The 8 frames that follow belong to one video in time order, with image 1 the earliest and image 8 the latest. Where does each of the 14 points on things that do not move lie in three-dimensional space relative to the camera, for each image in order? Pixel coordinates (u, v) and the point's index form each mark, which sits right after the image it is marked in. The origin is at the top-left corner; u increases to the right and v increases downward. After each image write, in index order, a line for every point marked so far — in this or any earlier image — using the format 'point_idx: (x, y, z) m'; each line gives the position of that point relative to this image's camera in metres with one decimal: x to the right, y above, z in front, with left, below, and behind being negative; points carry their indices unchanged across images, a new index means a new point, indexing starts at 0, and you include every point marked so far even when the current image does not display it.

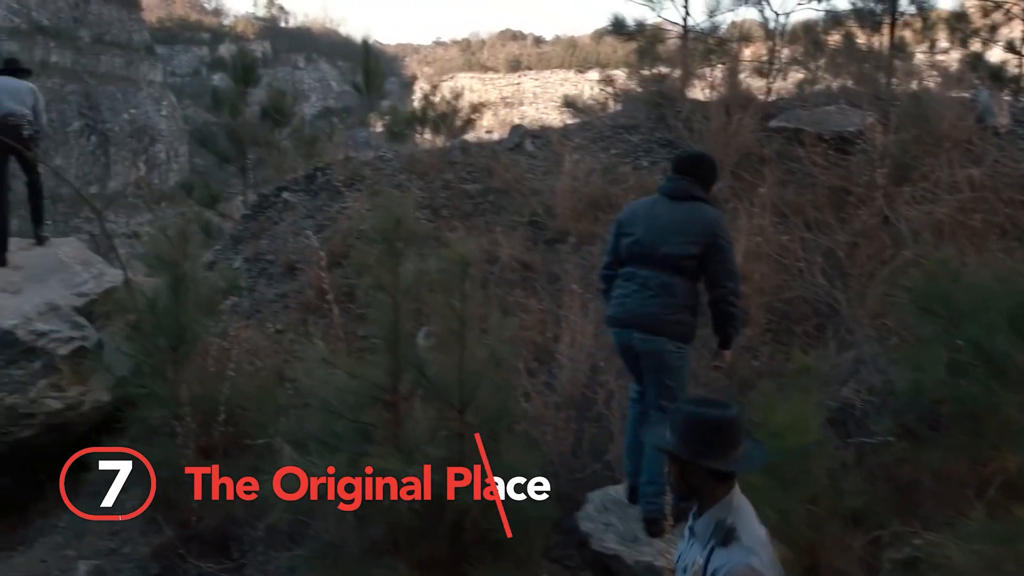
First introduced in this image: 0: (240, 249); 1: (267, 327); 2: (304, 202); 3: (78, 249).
0: (-1.8, +0.3, +6.7) m
1: (-1.4, -0.2, +5.5) m
2: (-1.4, +0.6, +6.8) m
3: (-3.3, +0.3, +7.5) m
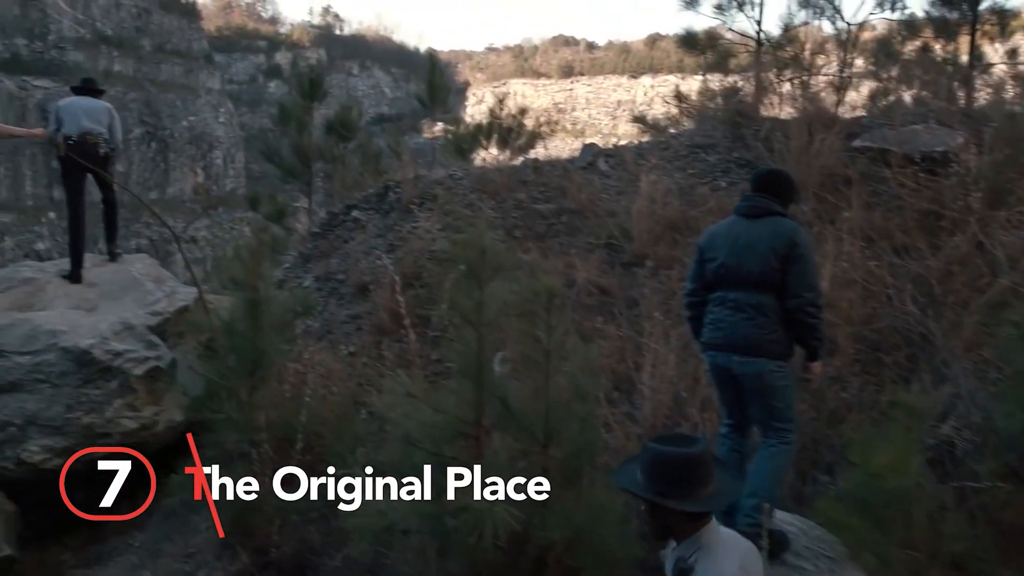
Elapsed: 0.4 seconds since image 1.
0: (-1.4, +0.1, +6.7) m
1: (-1.0, -0.3, +5.5) m
2: (-0.9, +0.4, +6.7) m
3: (-2.7, +0.2, +7.6) m
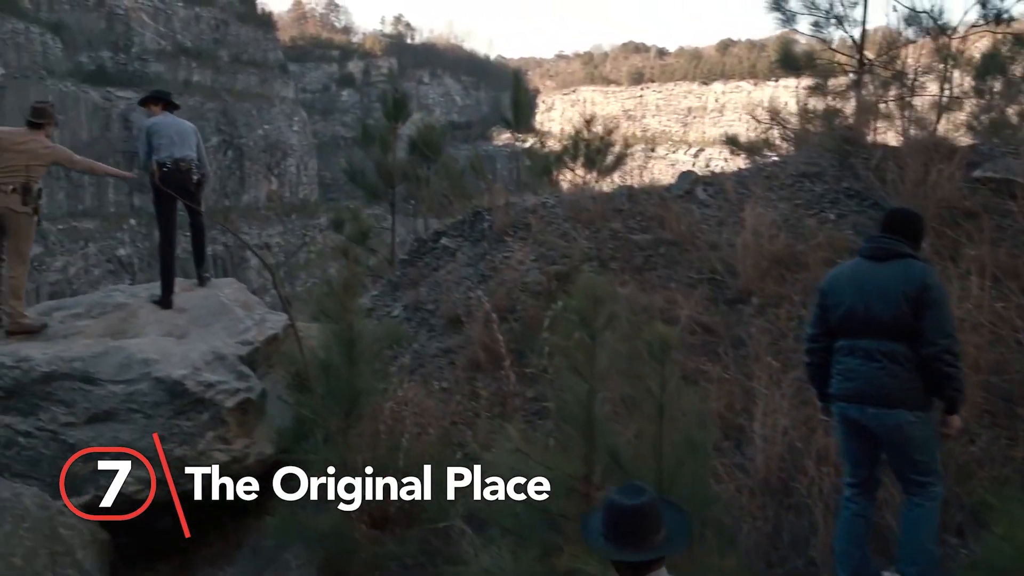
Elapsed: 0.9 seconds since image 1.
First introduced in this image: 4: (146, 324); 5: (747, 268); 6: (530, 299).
0: (-0.8, 0.0, +6.6) m
1: (-0.4, -0.5, +5.4) m
2: (-0.3, +0.3, +6.6) m
3: (-2.1, 0.0, +7.5) m
4: (-2.5, -0.2, +6.8) m
5: (+1.3, +0.1, +5.4) m
6: (+0.1, -0.1, +5.7) m
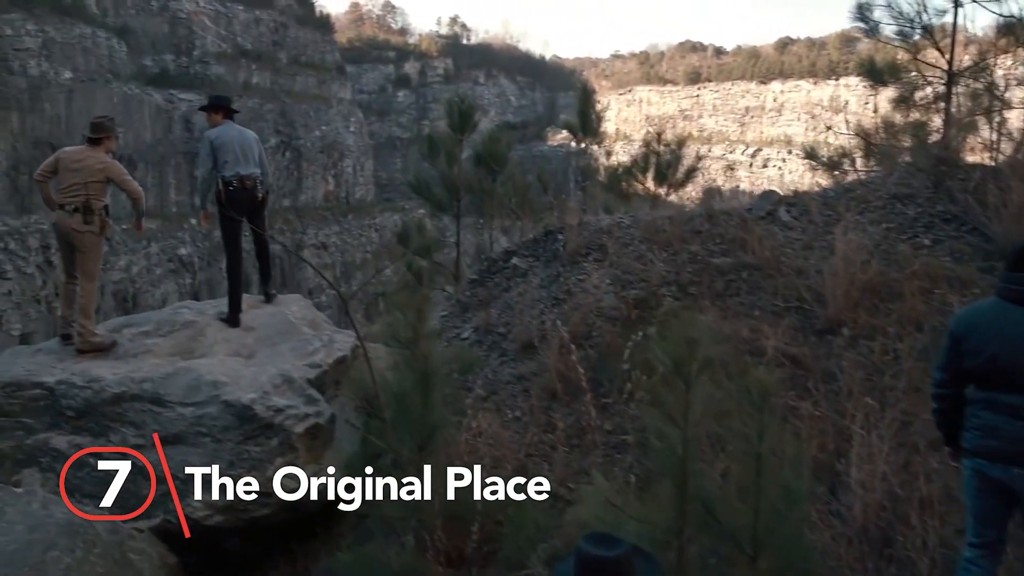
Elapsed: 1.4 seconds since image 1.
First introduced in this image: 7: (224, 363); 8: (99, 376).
0: (-0.3, -0.2, +6.5) m
1: (0.0, -0.7, +5.2) m
2: (+0.2, +0.1, +6.4) m
3: (-1.5, -0.1, +7.5) m
4: (-2.0, -0.4, +6.7) m
5: (+1.7, 0.0, +5.1) m
6: (+0.5, -0.2, +5.5) m
7: (-1.8, -0.5, +6.3) m
8: (-2.6, -0.5, +6.1) m
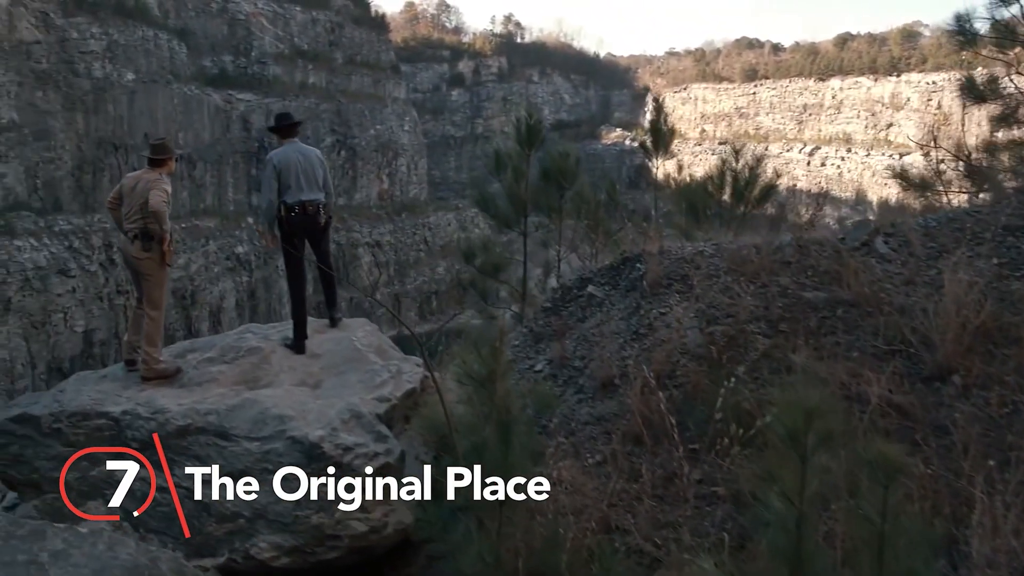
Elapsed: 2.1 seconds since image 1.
0: (+0.2, -0.4, +6.2) m
1: (+0.4, -0.9, +4.9) m
2: (+0.6, -0.1, +6.2) m
3: (-1.0, -0.3, +7.3) m
4: (-1.5, -0.6, +6.5) m
5: (+2.1, -0.2, +4.7) m
6: (+0.9, -0.4, +5.2) m
7: (-1.4, -0.7, +6.1) m
8: (-2.1, -0.7, +6.0) m
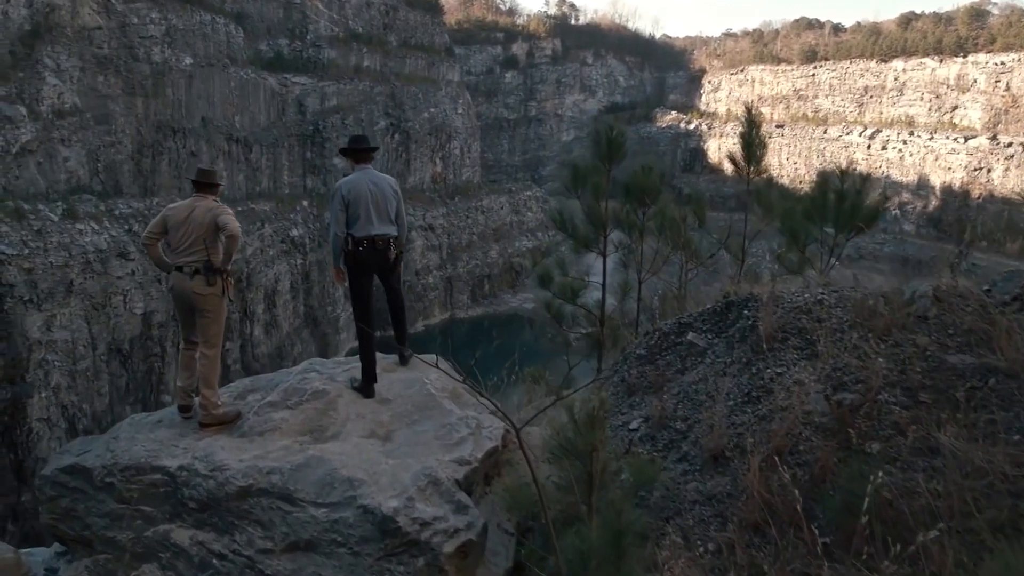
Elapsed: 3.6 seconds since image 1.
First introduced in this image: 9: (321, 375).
0: (+0.7, -0.6, +5.6) m
1: (+0.8, -1.1, +4.3) m
2: (+1.2, -0.4, +5.5) m
3: (-0.5, -0.6, +6.7) m
4: (-1.0, -0.8, +6.0) m
5: (+2.5, -0.6, +4.0) m
6: (+1.4, -0.7, +4.5) m
7: (-0.9, -0.9, +5.6) m
8: (-1.6, -1.0, +5.5) m
9: (-1.3, -0.6, +6.6) m
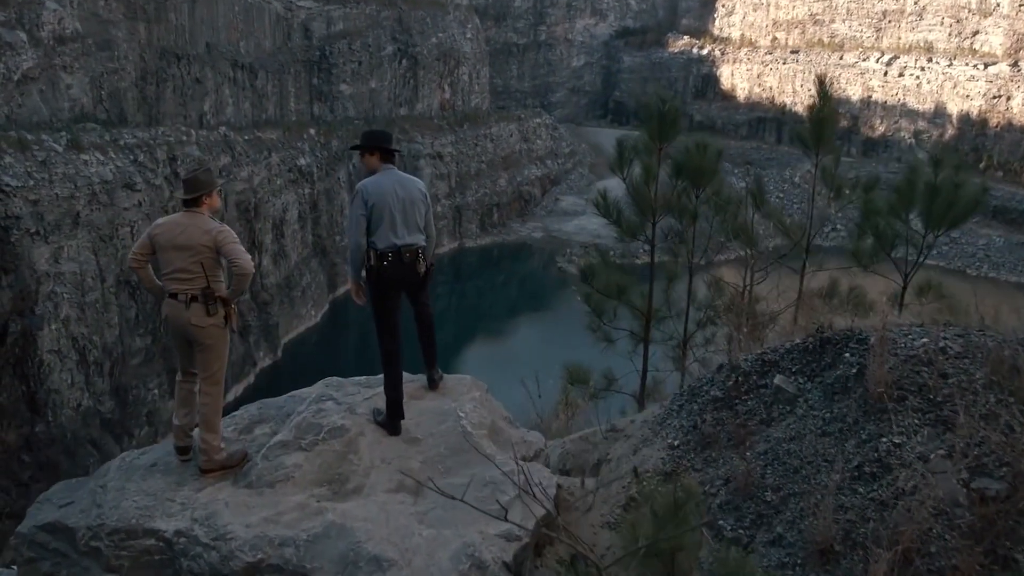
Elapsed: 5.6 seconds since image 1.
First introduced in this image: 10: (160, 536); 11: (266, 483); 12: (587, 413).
0: (+1.0, -0.8, +4.7) m
1: (+1.1, -1.4, +3.5) m
2: (+1.4, -0.5, +4.6) m
3: (-0.2, -0.6, +5.9) m
4: (-0.7, -0.9, +5.2) m
5: (+2.8, -0.8, +3.1) m
6: (+1.7, -1.0, +3.7) m
7: (-0.6, -1.1, +4.8) m
8: (-1.3, -1.1, +4.7) m
9: (-1.0, -0.7, +5.7) m
10: (-1.7, -1.2, +4.7) m
11: (-1.2, -1.0, +5.1) m
12: (+0.7, -1.1, +8.7) m
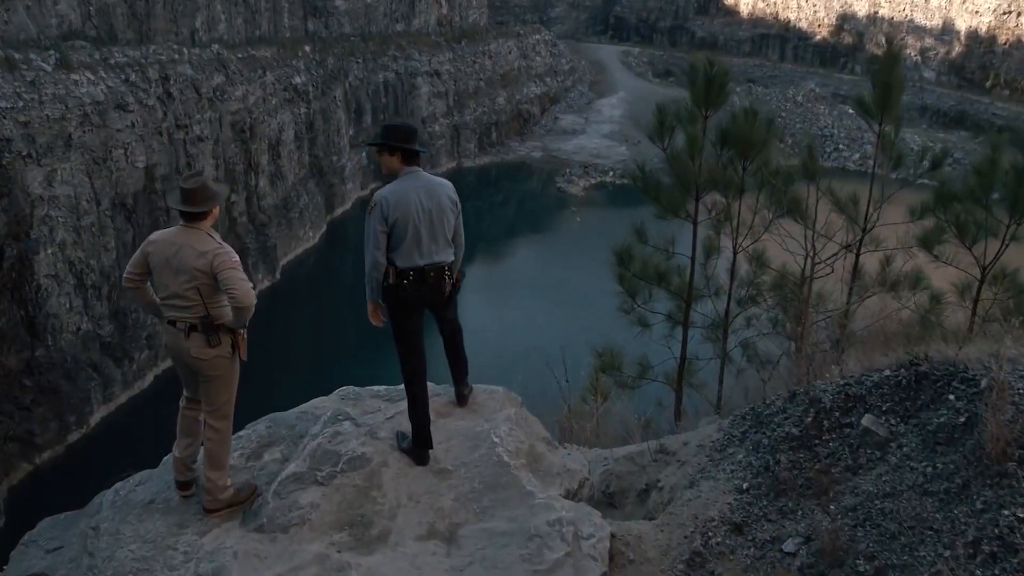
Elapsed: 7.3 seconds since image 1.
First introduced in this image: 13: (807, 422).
0: (+1.2, -0.9, +4.1) m
1: (+1.3, -1.6, +2.9) m
2: (+1.6, -0.7, +4.0) m
3: (0.0, -0.7, +5.2) m
4: (-0.5, -1.0, +4.6) m
5: (+3.0, -1.1, +2.6) m
6: (+1.9, -1.2, +3.1) m
7: (-0.4, -1.2, +4.2) m
8: (-1.1, -1.3, +4.1) m
9: (-0.8, -0.7, +5.1) m
10: (-1.5, -1.3, +4.2) m
11: (-1.0, -1.1, +4.5) m
12: (+0.9, -0.9, +8.1) m
13: (+1.3, -0.5, +4.6) m
